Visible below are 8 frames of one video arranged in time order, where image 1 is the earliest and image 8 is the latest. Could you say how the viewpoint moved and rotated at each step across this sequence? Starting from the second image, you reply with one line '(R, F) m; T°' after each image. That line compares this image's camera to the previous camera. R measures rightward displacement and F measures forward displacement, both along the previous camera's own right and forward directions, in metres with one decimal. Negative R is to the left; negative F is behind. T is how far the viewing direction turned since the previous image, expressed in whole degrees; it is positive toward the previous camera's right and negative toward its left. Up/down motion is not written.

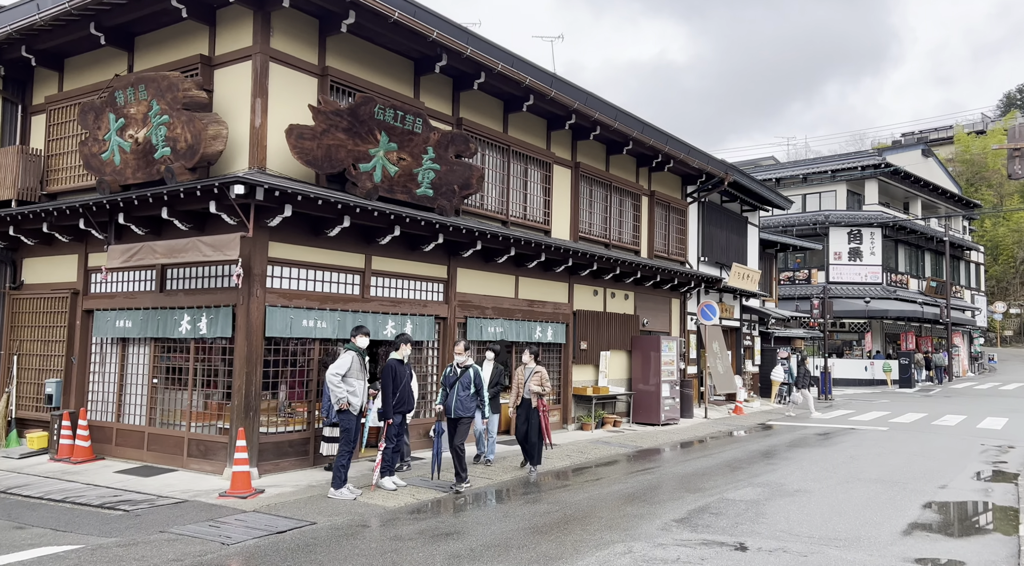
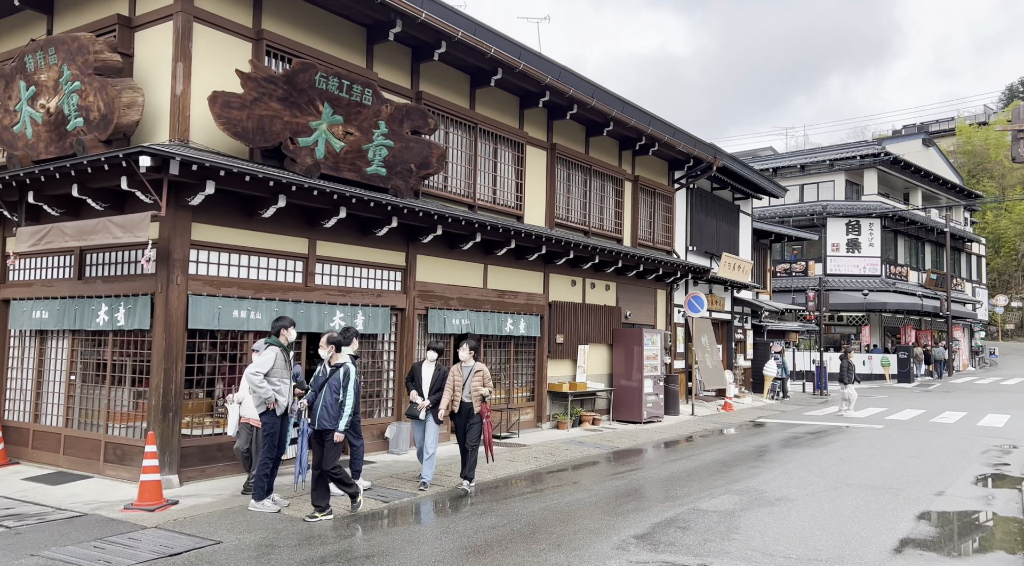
(+0.6, +1.0) m; 0°
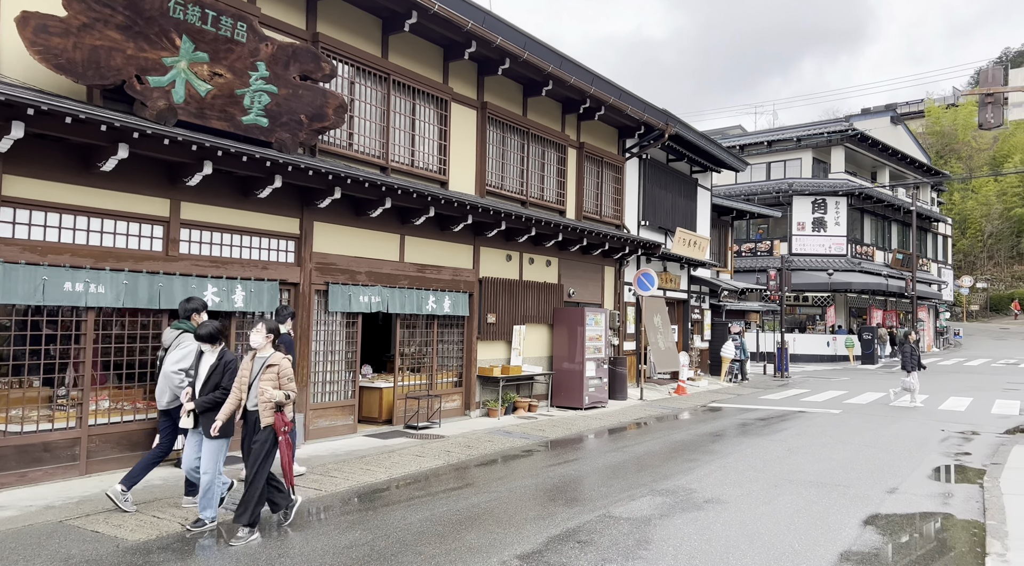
(+0.9, +1.4) m; +2°
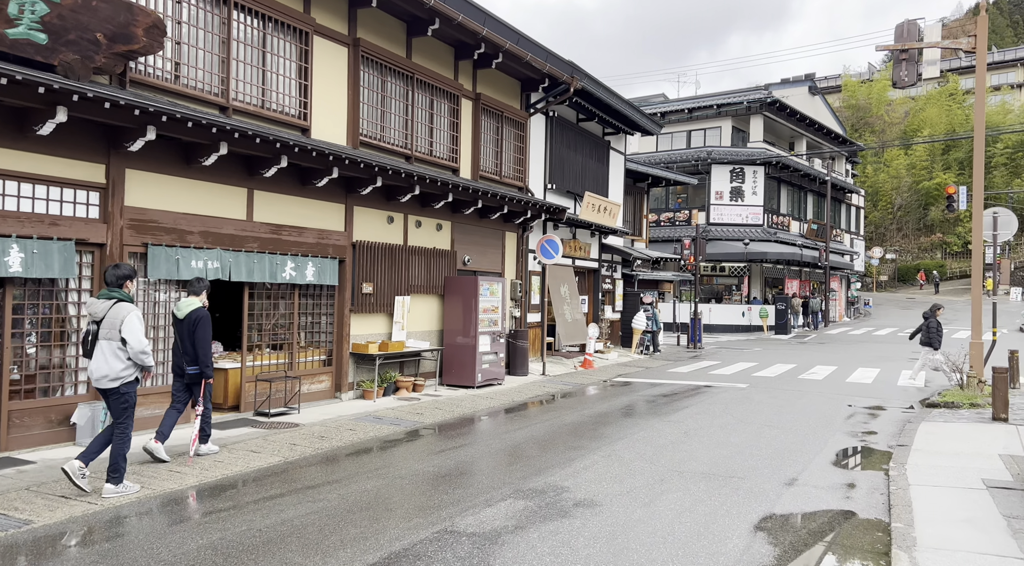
(+0.8, +1.5) m; +5°
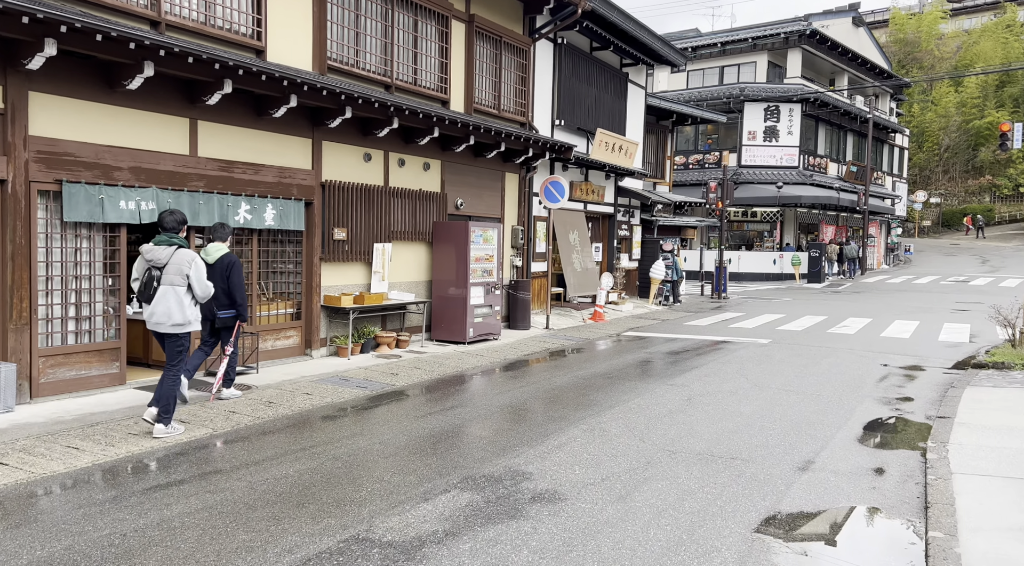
(+0.6, +1.4) m; -2°
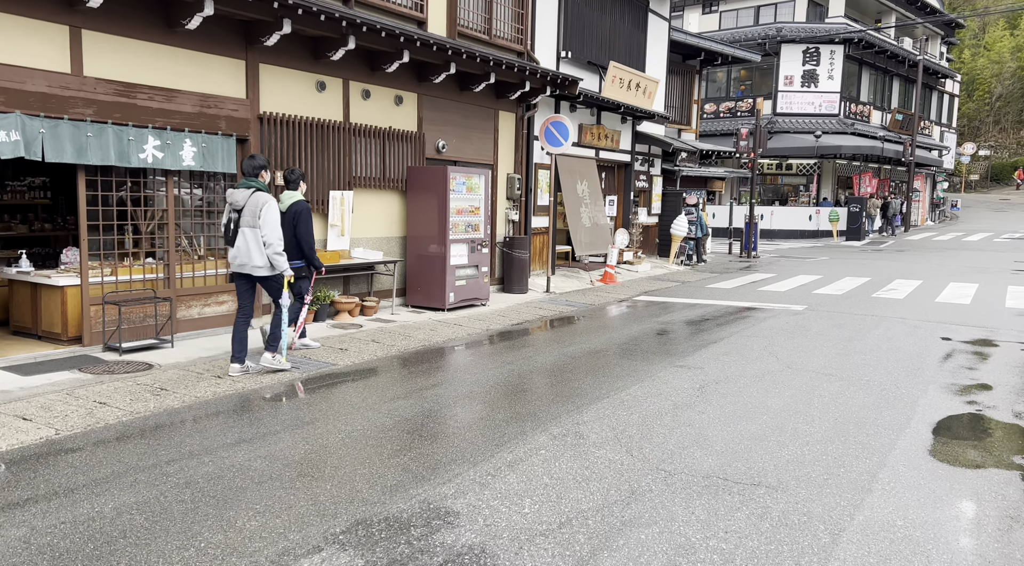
(+0.6, +2.0) m; -2°
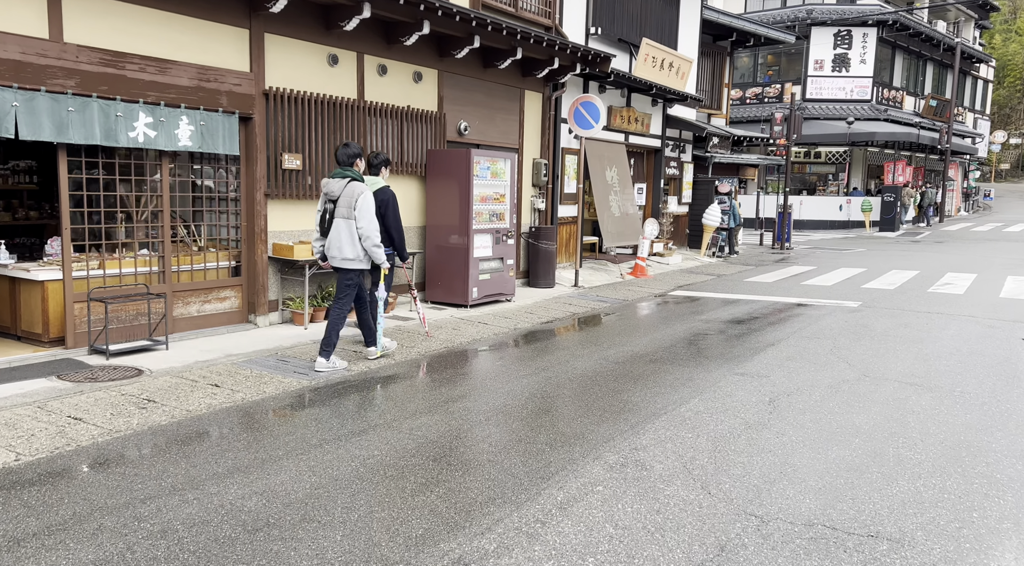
(-0.2, +1.0) m; -1°
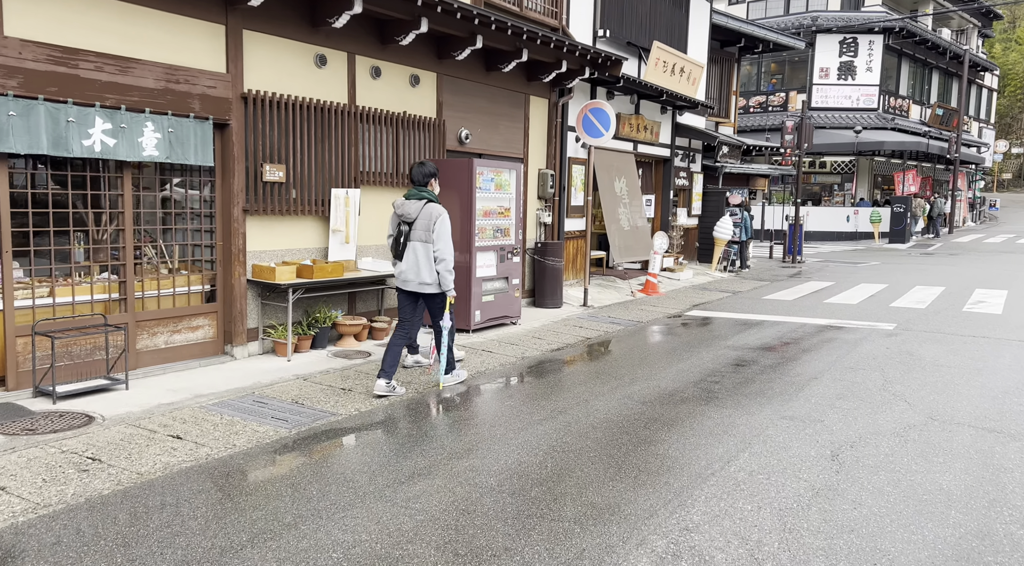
(-0.1, +0.9) m; 0°
